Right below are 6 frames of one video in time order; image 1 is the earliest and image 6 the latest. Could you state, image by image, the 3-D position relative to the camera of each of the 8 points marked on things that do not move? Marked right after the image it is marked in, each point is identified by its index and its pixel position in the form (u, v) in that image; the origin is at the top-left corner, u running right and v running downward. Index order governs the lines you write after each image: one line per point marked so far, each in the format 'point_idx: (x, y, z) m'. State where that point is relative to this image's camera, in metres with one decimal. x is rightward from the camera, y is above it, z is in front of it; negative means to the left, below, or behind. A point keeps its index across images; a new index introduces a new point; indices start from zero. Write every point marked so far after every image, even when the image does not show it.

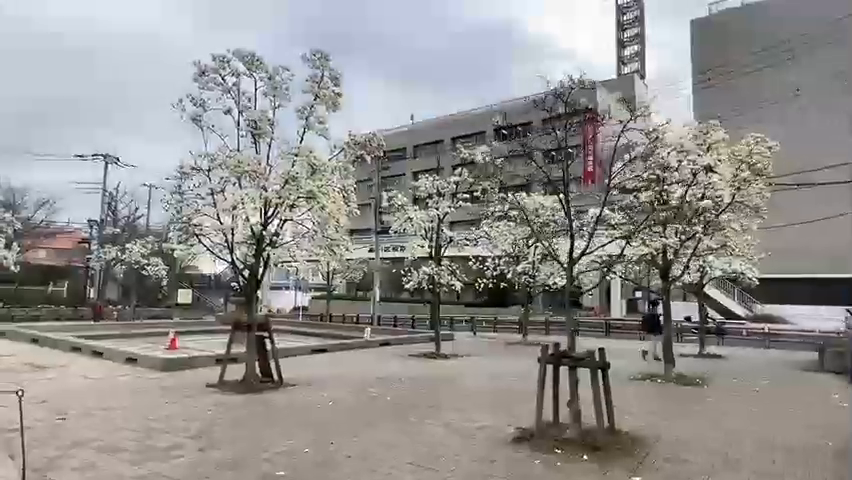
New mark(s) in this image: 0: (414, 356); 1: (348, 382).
0: (-0.3, -3.6, +15.5) m
1: (-1.6, -2.9, +10.4) m
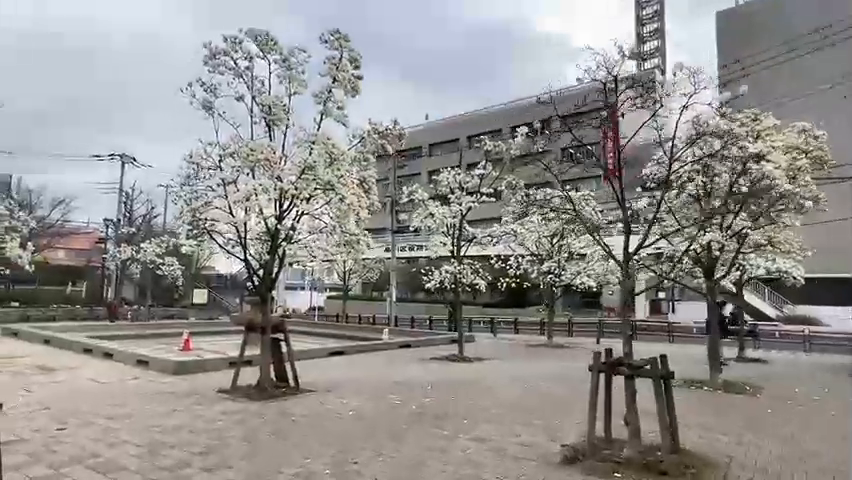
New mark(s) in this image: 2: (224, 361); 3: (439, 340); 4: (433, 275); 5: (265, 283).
0: (+0.3, -3.5, +14.8) m
1: (-1.1, -2.9, +9.7) m
2: (-4.7, -2.8, +11.7) m
3: (+0.5, -3.8, +19.1) m
4: (+0.3, -1.1, +16.5) m
5: (-2.9, -0.8, +9.1) m
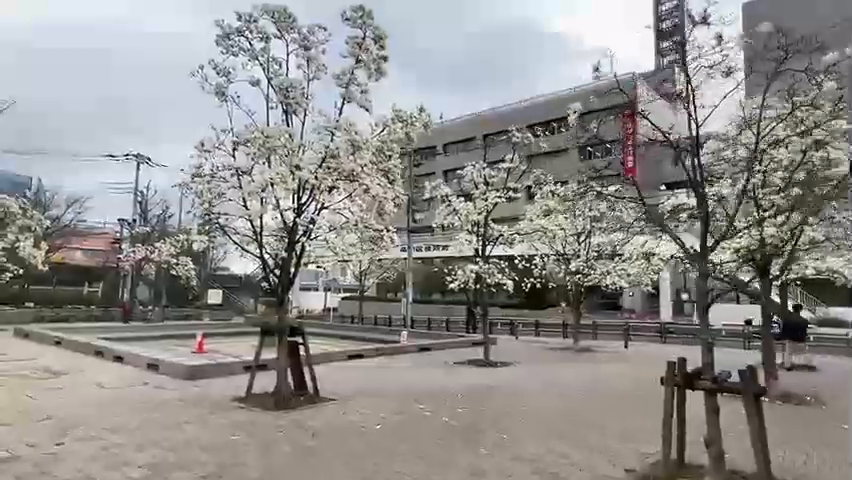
0: (+1.0, -3.4, +14.0) m
1: (-0.6, -2.8, +9.0) m
2: (-4.1, -2.8, +11.0) m
3: (+1.2, -3.8, +18.3) m
4: (+1.0, -1.1, +15.7) m
5: (-2.4, -0.7, +8.4) m
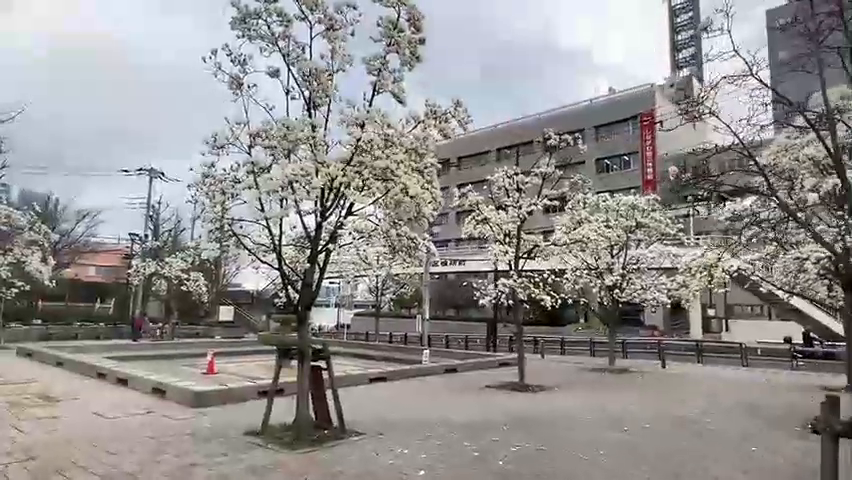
0: (+1.7, -3.7, +12.8) m
1: (+0.1, -2.9, +7.8) m
2: (-3.4, -3.0, +9.9) m
3: (+2.1, -4.2, +17.1) m
4: (+1.7, -1.4, +14.6) m
5: (-1.8, -0.9, +7.4) m
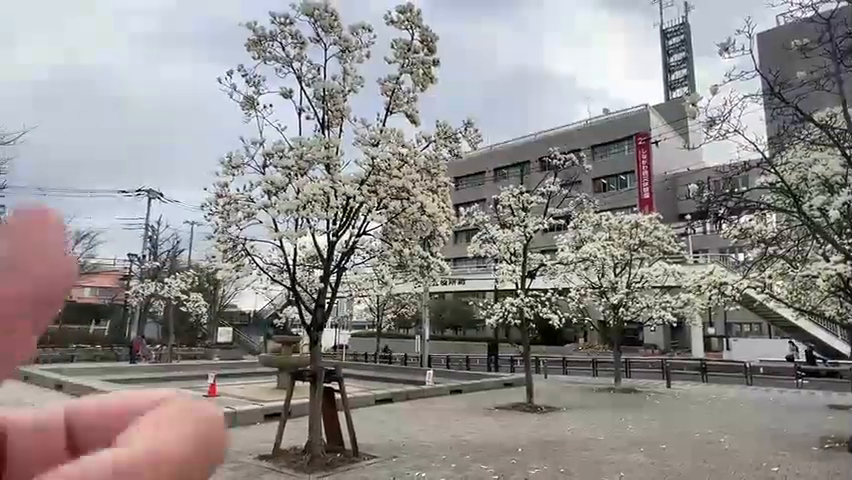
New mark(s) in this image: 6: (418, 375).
0: (+1.9, -4.2, +12.6) m
1: (+0.3, -3.2, +7.7) m
2: (-3.3, -3.4, +9.8) m
3: (+2.2, -4.8, +16.9) m
4: (+1.9, -2.0, +14.5) m
5: (-1.6, -1.1, +7.3) m
6: (-0.3, -5.3, +19.5) m
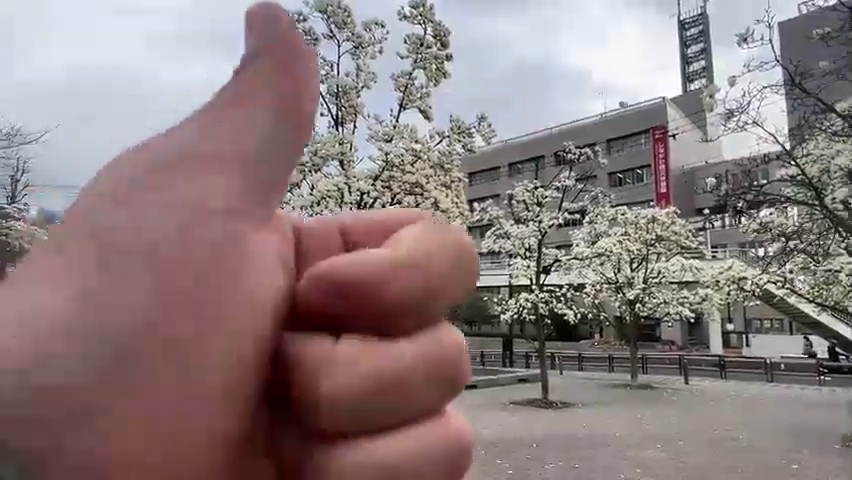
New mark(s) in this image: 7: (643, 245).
0: (+2.3, -4.1, +12.6) m
1: (+0.5, -3.2, +7.7) m
2: (-3.0, -3.3, +9.9) m
3: (+2.7, -4.7, +16.9) m
4: (+2.3, -1.9, +14.5) m
5: (-1.4, -1.1, +7.4) m
6: (+0.3, -5.1, +19.6) m
7: (+7.1, -0.2, +16.4) m
